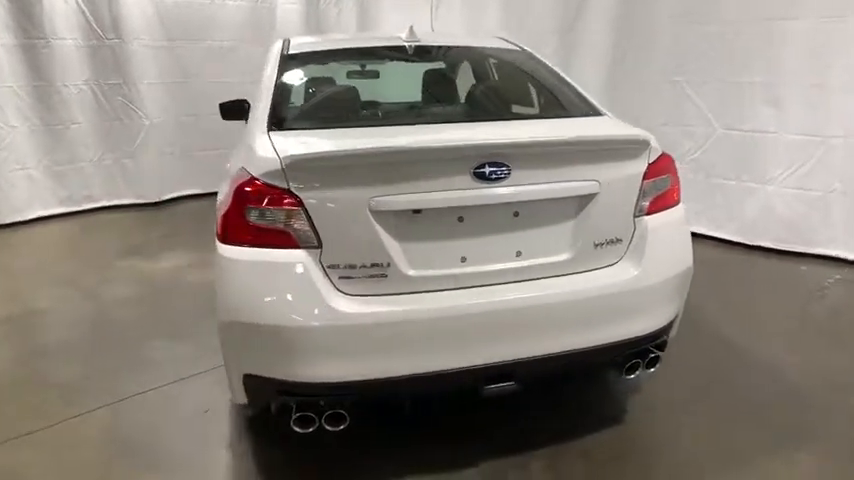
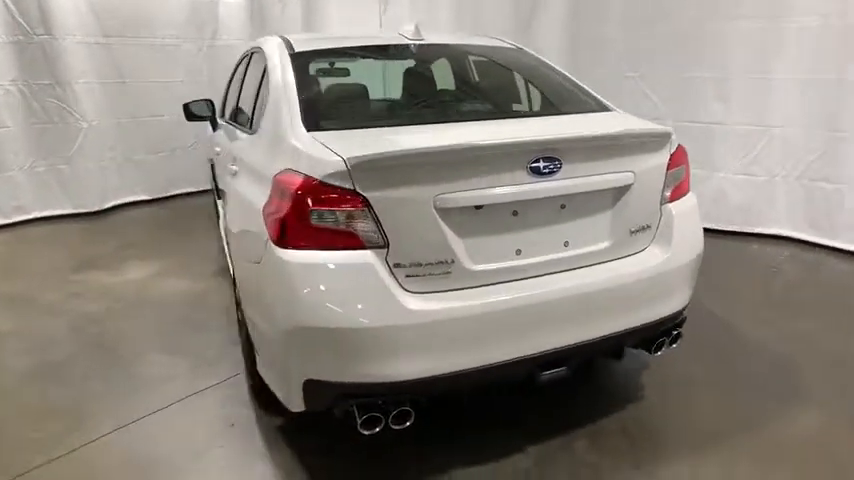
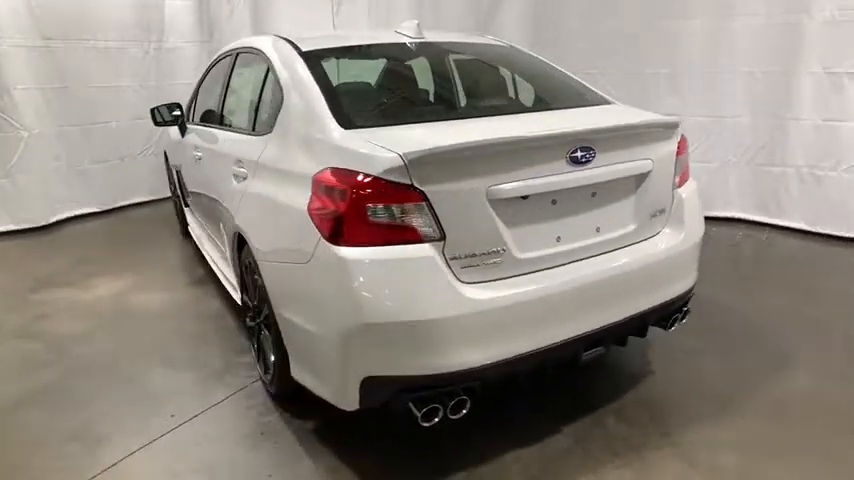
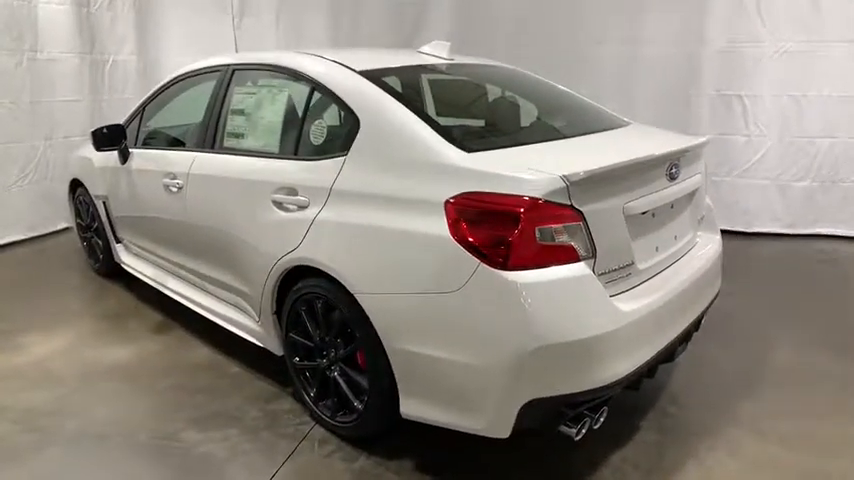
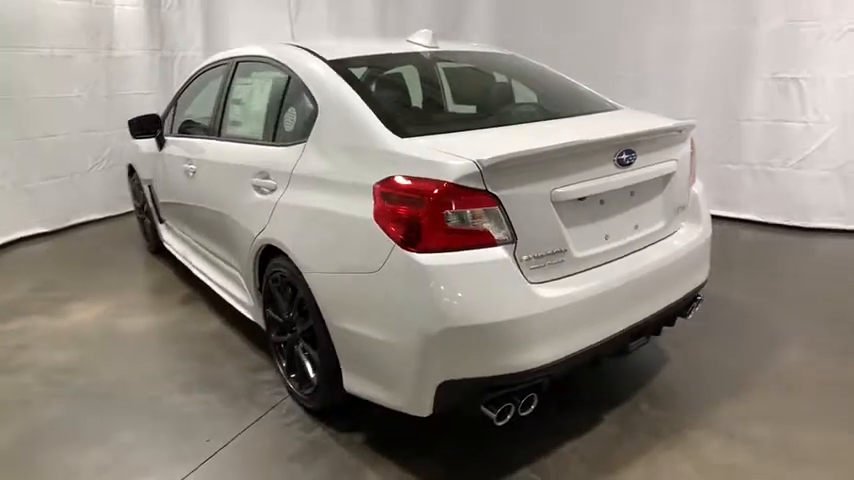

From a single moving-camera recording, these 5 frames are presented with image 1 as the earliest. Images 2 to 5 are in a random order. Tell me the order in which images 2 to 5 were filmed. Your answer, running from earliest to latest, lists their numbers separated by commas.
2, 3, 5, 4
